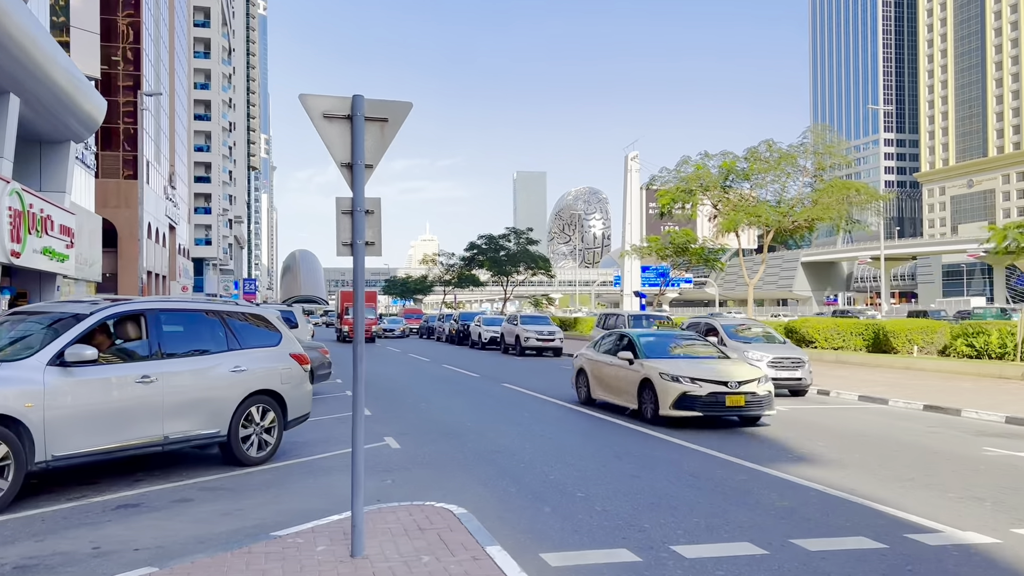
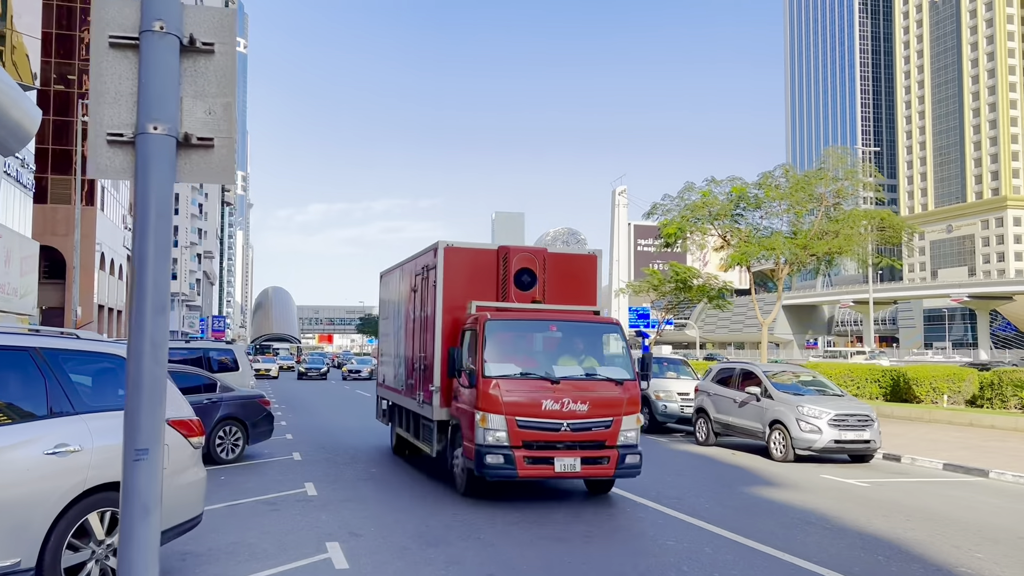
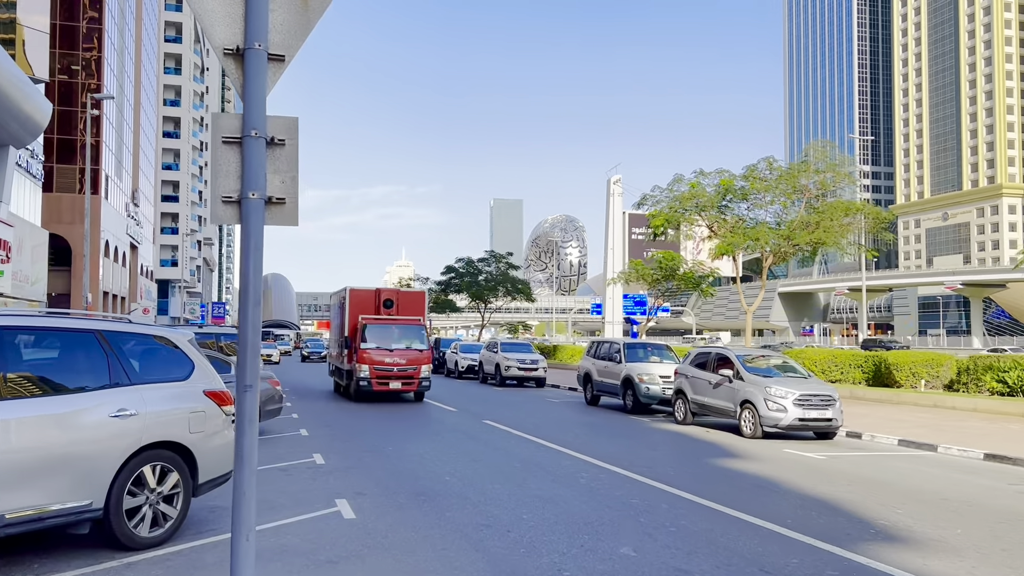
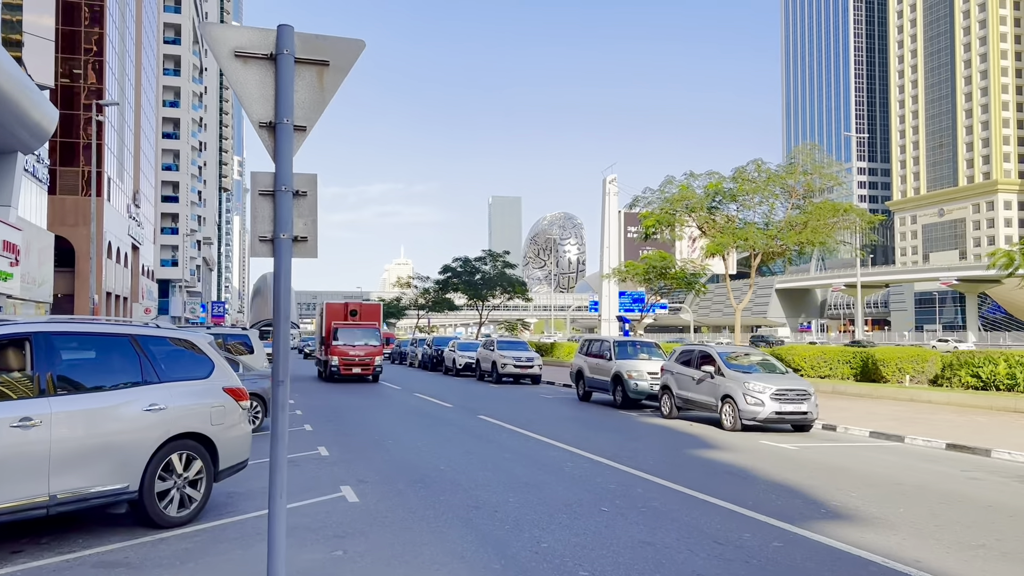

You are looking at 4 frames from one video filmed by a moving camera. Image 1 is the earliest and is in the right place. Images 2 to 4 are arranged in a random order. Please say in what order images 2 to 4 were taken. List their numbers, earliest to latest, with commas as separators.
4, 3, 2
